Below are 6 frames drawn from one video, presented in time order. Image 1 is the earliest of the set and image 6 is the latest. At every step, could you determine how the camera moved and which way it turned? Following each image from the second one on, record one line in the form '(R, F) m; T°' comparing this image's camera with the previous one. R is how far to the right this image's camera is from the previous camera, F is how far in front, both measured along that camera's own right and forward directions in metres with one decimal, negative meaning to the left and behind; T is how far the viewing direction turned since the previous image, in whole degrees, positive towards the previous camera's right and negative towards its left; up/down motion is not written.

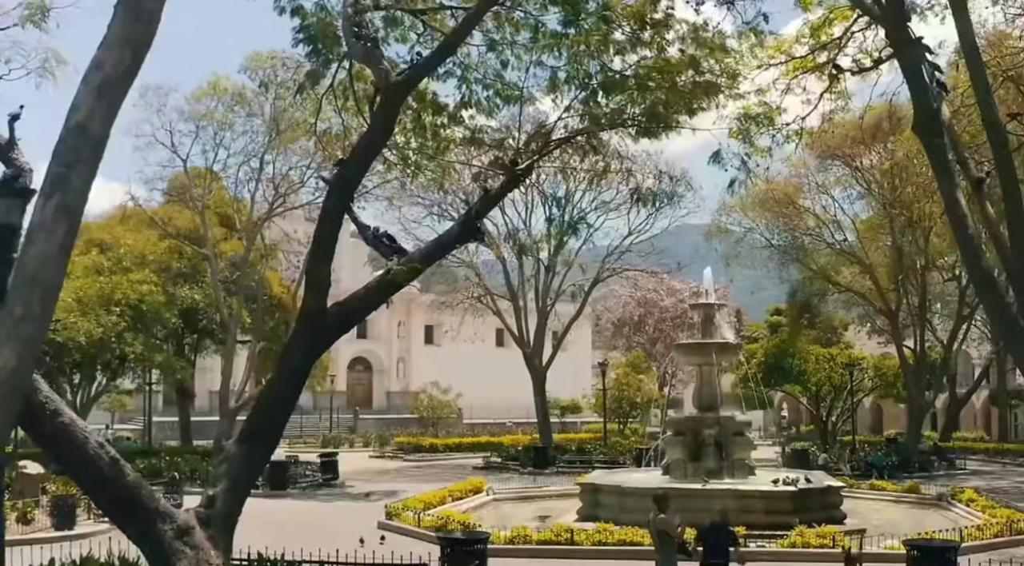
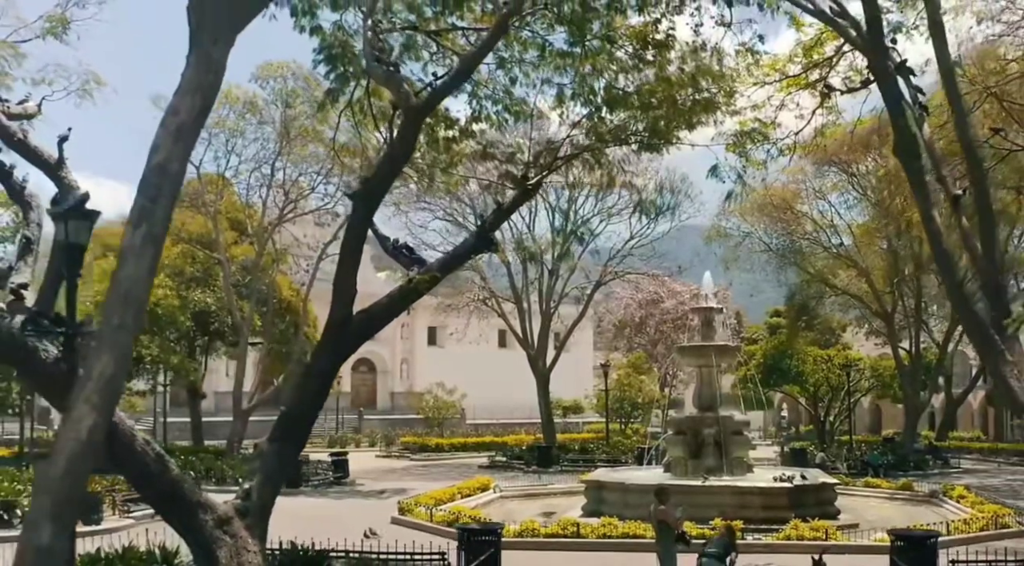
(-0.1, -0.6) m; 0°
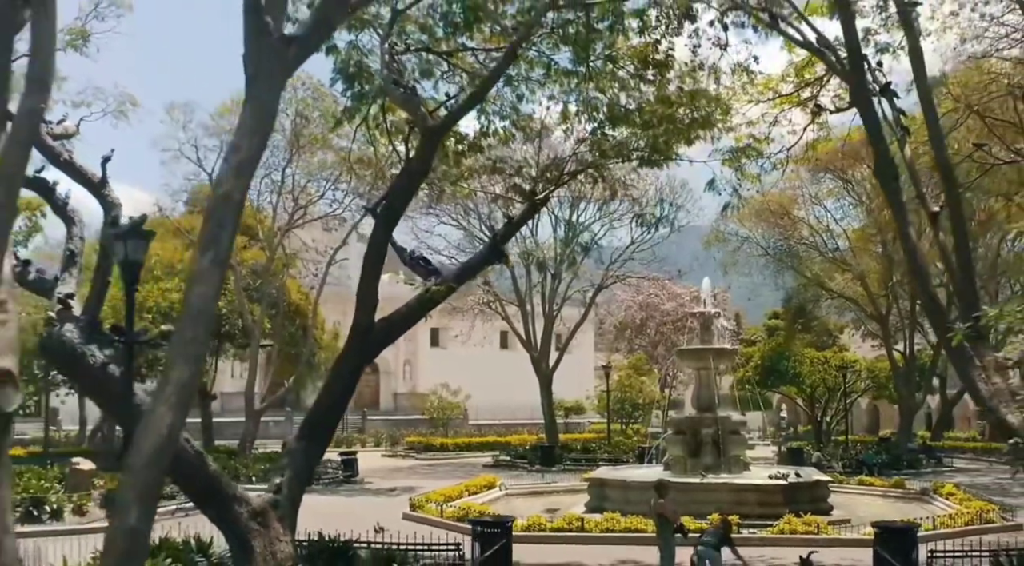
(-0.1, -0.7) m; 0°
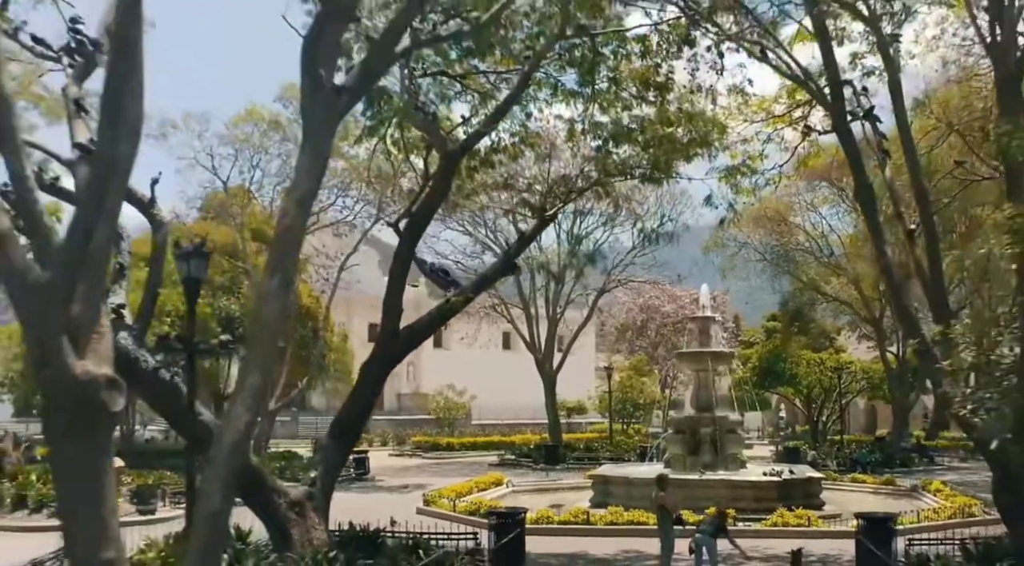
(-0.1, -0.9) m; 0°
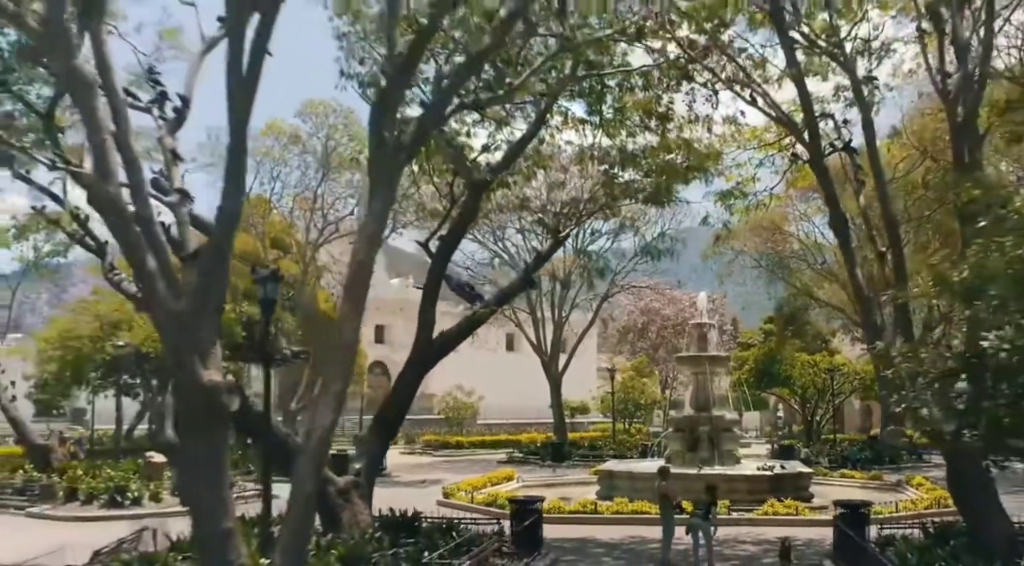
(-0.2, -1.4) m; 0°
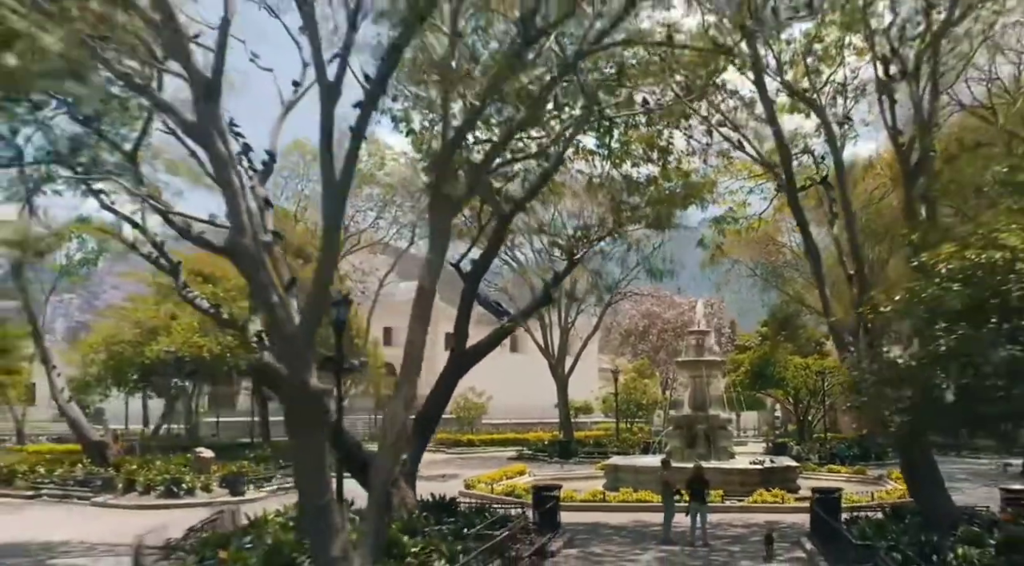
(-0.3, -2.0) m; 0°
